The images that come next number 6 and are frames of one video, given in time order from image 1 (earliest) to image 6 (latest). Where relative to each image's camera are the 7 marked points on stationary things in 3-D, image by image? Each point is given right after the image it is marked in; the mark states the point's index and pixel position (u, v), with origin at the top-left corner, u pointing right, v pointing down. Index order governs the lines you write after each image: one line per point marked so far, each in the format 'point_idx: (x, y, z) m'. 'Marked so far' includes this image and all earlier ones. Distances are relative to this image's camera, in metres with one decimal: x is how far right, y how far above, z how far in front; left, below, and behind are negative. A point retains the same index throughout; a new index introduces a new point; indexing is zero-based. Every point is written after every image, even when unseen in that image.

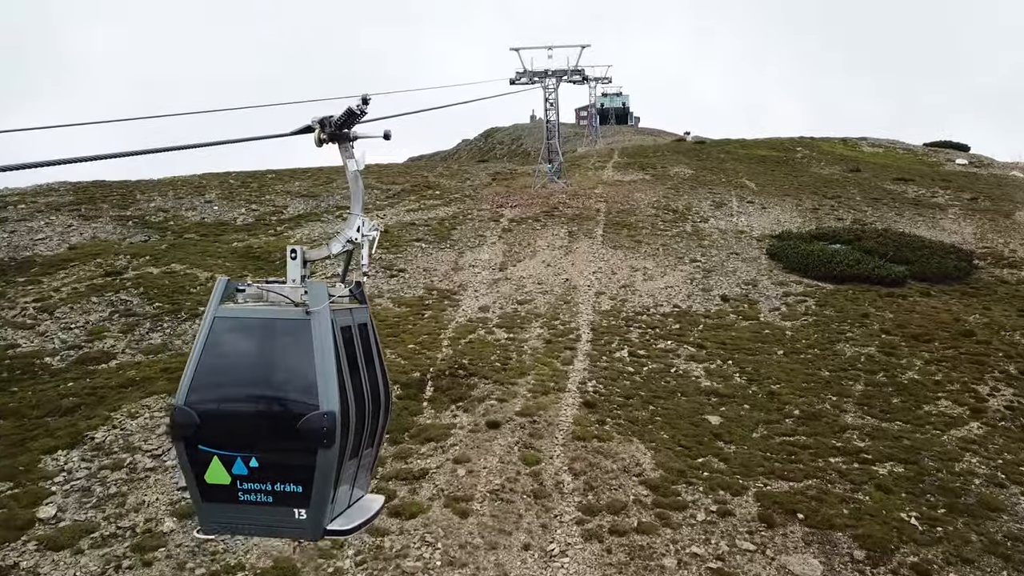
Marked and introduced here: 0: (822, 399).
0: (+7.6, -2.7, +17.2) m
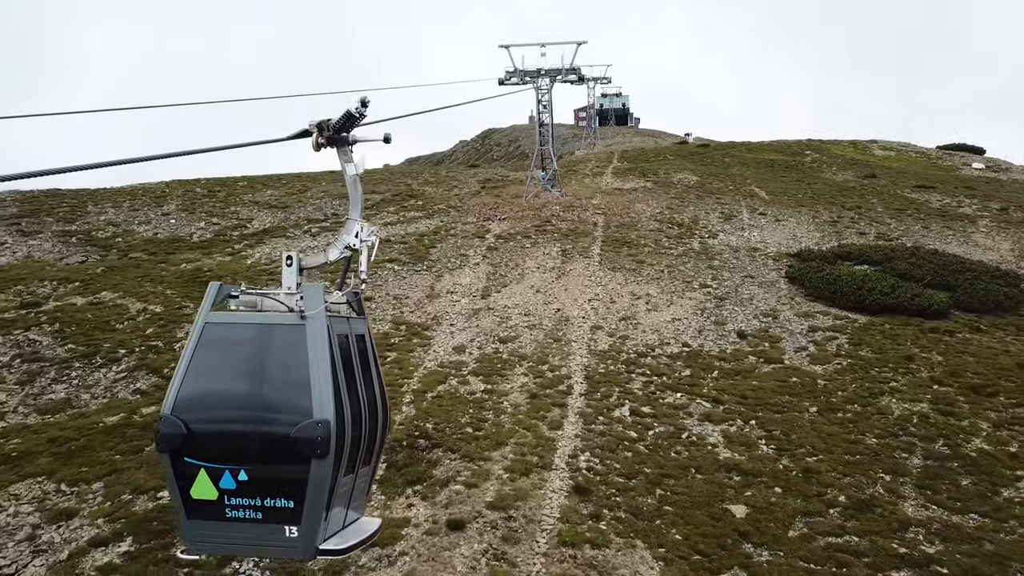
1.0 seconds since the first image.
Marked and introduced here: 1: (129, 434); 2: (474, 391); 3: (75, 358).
0: (+7.1, -3.8, +13.7) m
1: (-8.0, -3.0, +14.5) m
2: (-0.9, -2.5, +16.9) m
3: (-11.3, -1.8, +18.0) m
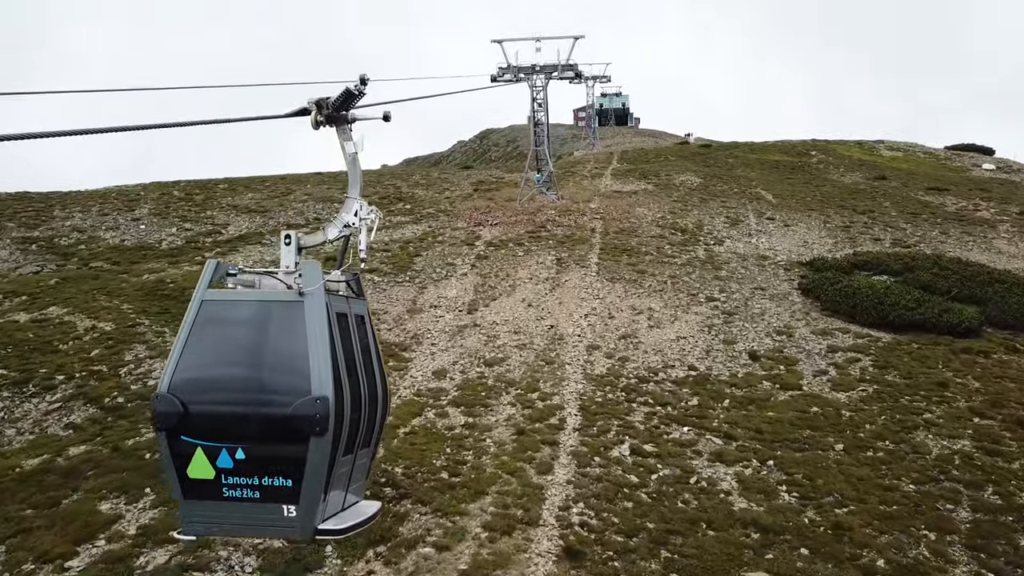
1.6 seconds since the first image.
0: (+6.8, -4.2, +11.7) m
1: (-8.3, -3.5, +12.4) m
2: (-1.3, -2.9, +14.9) m
3: (-11.6, -2.2, +16.0) m
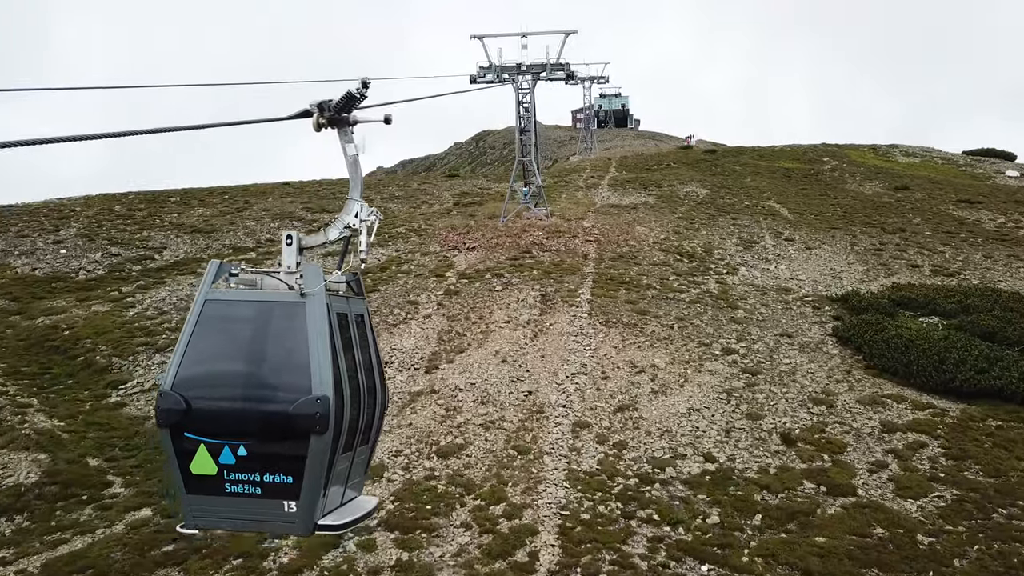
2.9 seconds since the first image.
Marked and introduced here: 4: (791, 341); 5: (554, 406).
0: (+6.0, -5.5, +7.5) m
1: (-9.1, -4.8, +8.2) m
2: (-2.0, -4.2, +10.6) m
3: (-12.4, -3.5, +11.7) m
4: (+7.7, -1.5, +19.4) m
5: (+0.9, -2.6, +15.7) m
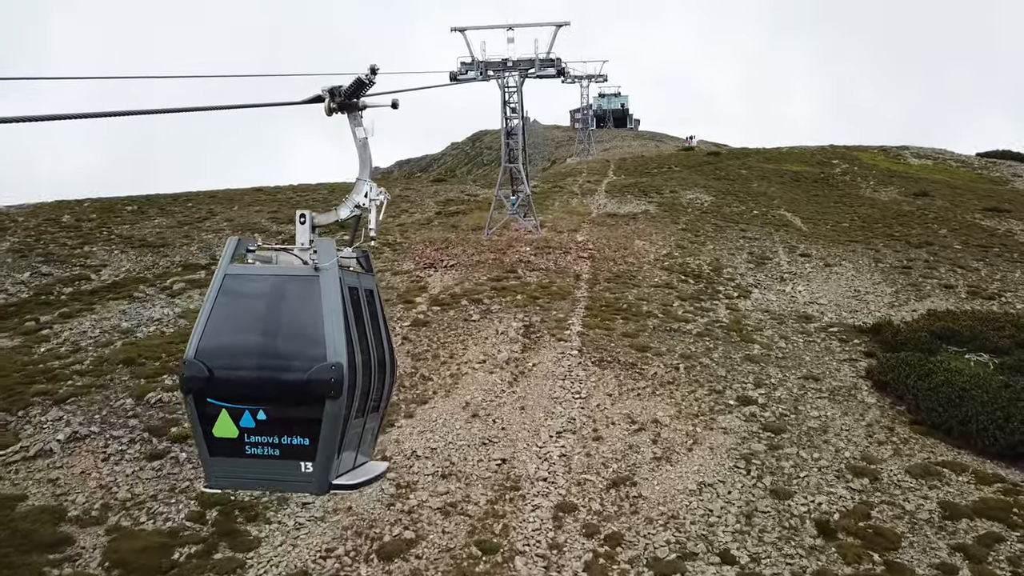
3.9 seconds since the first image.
0: (+5.4, -6.3, +4.4) m
1: (-9.6, -5.6, +5.1) m
2: (-2.6, -5.1, +7.6) m
3: (-13.0, -4.3, +8.7) m
4: (+7.2, -2.3, +16.3) m
5: (+0.4, -3.5, +12.7) m
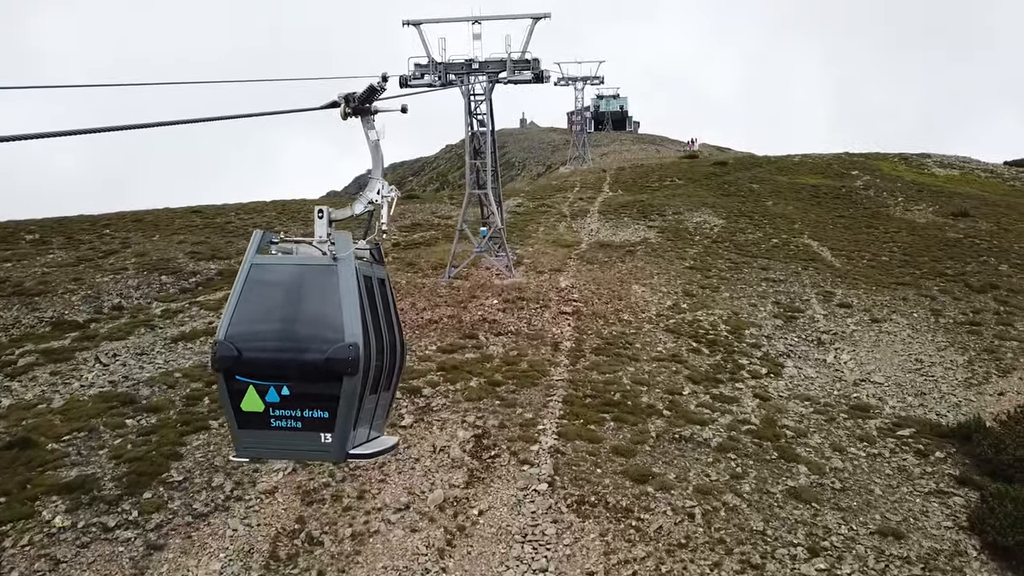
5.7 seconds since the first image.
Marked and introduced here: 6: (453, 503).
0: (+4.4, -8.2, -1.0) m
1: (-10.7, -7.4, -0.3) m
2: (-3.6, -6.9, +2.2) m
3: (-14.0, -6.1, +3.3) m
4: (+6.1, -4.1, +10.9) m
5: (-0.7, -5.3, +7.2) m
6: (-1.0, -3.6, +11.6) m
